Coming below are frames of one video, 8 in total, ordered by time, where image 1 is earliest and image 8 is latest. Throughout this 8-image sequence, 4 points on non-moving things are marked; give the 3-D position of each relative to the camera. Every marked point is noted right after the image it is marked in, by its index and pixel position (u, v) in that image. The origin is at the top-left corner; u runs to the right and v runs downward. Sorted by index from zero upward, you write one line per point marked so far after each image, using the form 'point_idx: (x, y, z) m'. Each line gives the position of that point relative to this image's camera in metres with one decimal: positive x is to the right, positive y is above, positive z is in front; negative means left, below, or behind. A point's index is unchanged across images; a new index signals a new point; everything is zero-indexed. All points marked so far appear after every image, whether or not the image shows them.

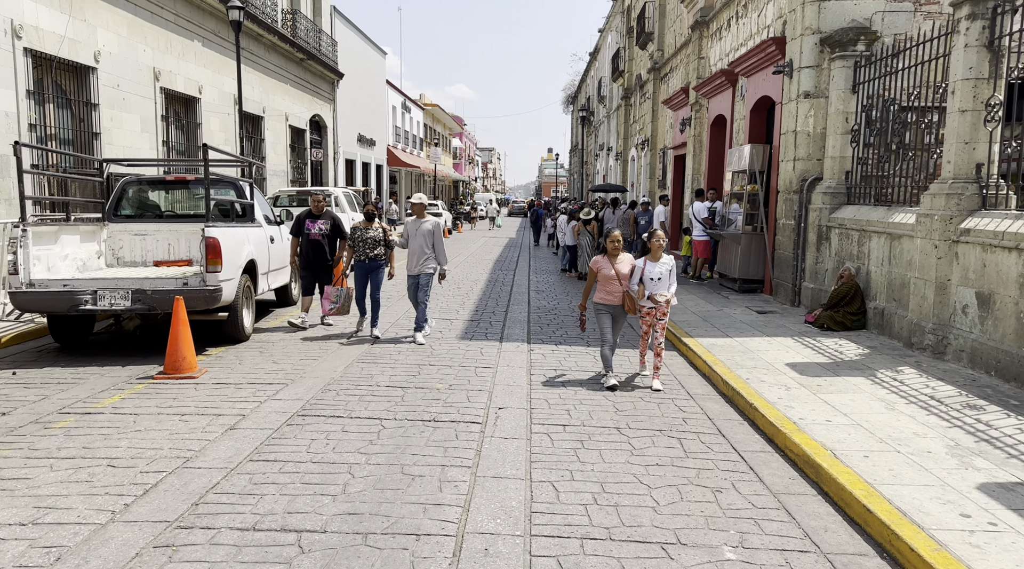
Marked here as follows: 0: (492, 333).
0: (-0.3, -0.6, +9.4) m
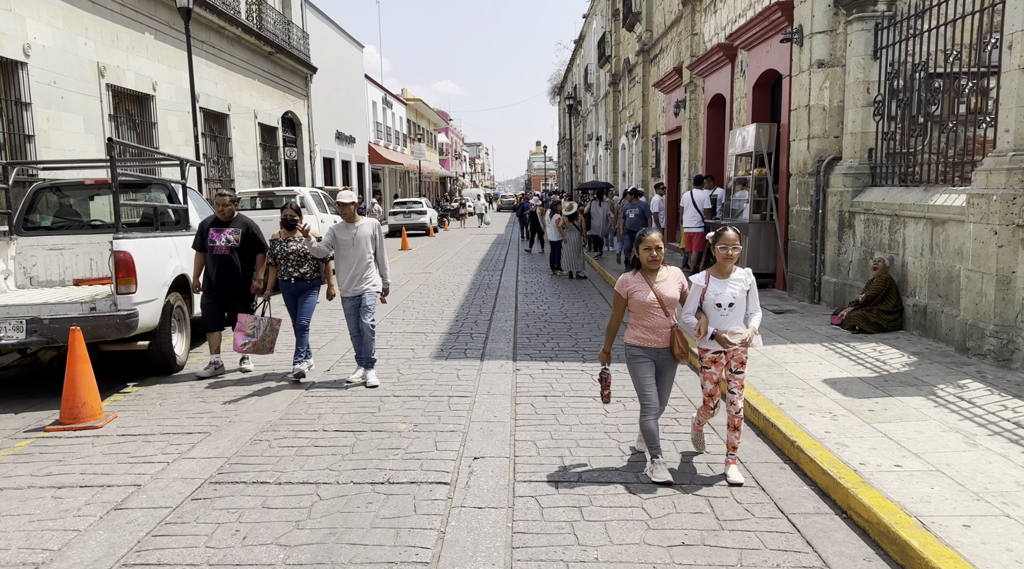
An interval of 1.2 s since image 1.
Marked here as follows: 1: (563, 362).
0: (-0.4, -0.7, +8.1) m
1: (+0.5, -0.8, +7.6) m
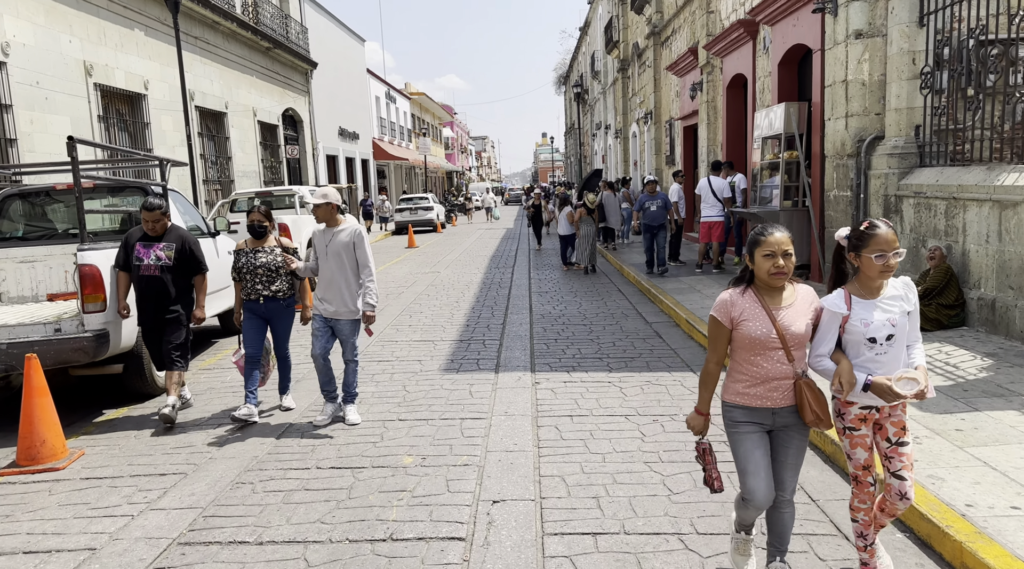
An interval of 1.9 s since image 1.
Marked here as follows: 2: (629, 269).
0: (-0.3, -0.7, +7.4) m
1: (+0.7, -0.8, +6.8) m
2: (+2.1, +0.3, +13.8) m
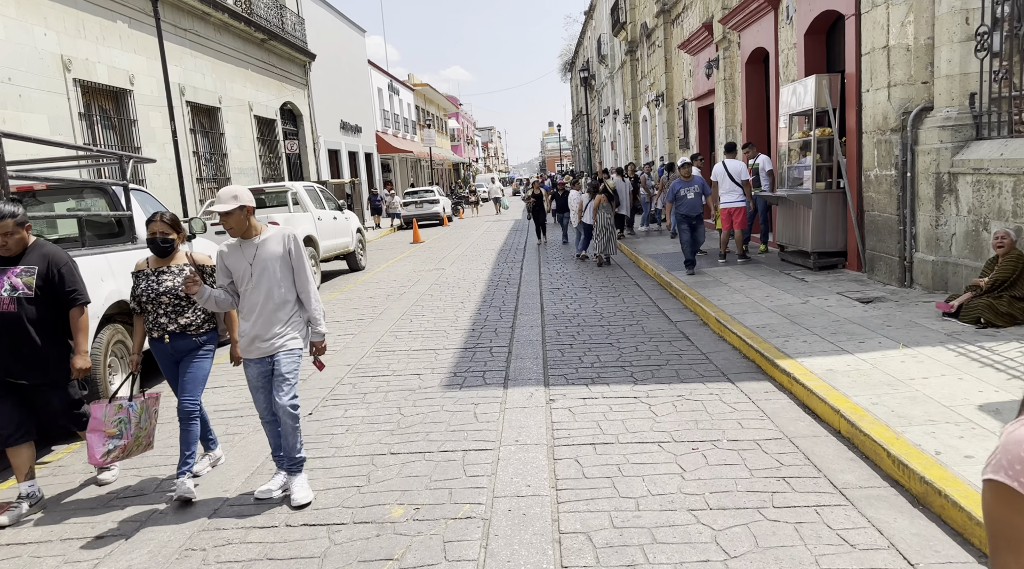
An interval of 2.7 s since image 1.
0: (-0.2, -0.7, +6.5) m
1: (+0.7, -0.8, +5.9) m
2: (+2.3, +0.4, +12.9) m
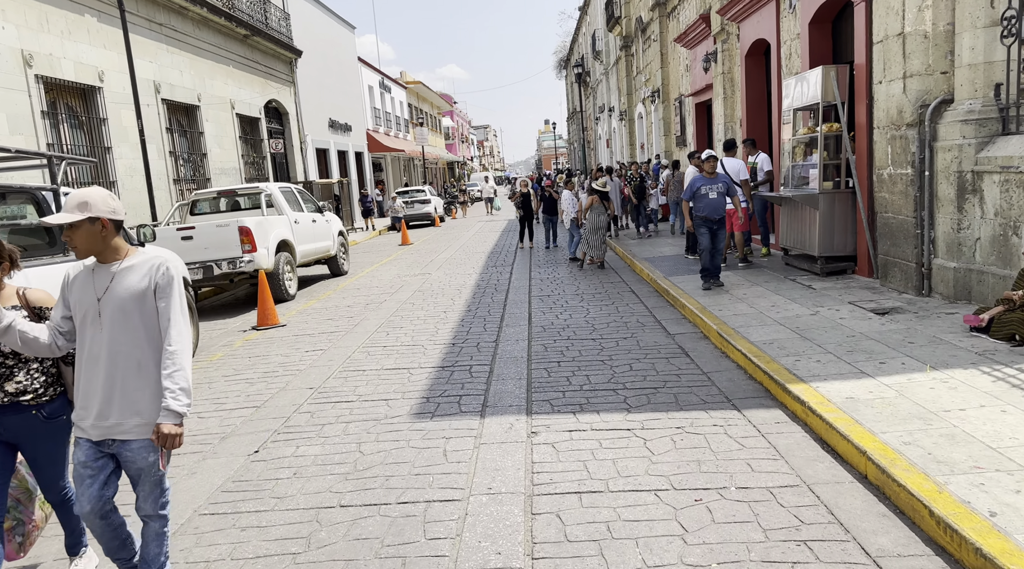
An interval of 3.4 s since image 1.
0: (-0.3, -0.8, +5.9) m
1: (+0.6, -0.9, +5.3) m
2: (+2.1, +0.3, +12.3) m
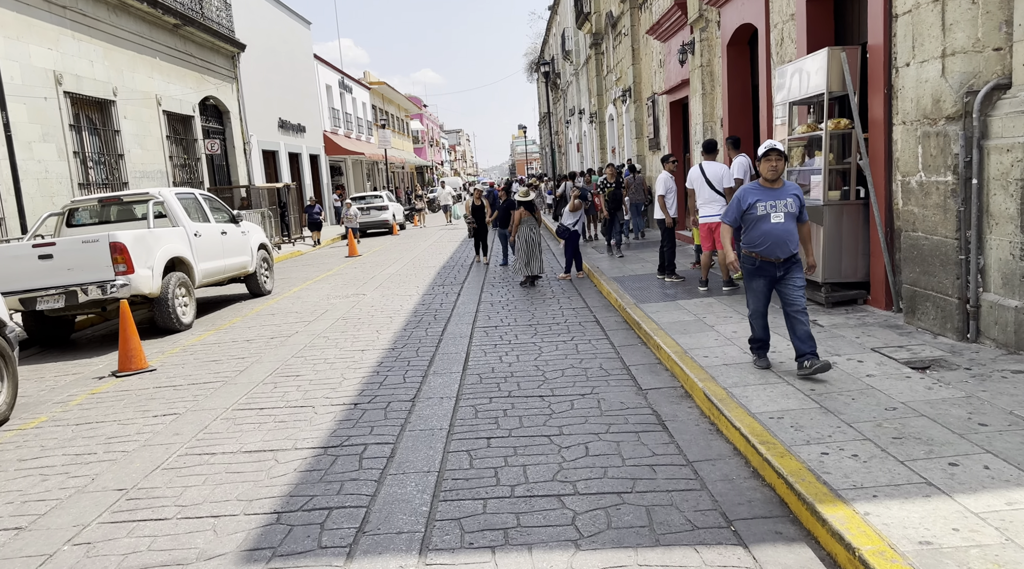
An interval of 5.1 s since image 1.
0: (-0.9, -1.1, +4.0) m
1: (+0.1, -1.2, +3.4) m
2: (+1.3, 0.0, +10.4) m
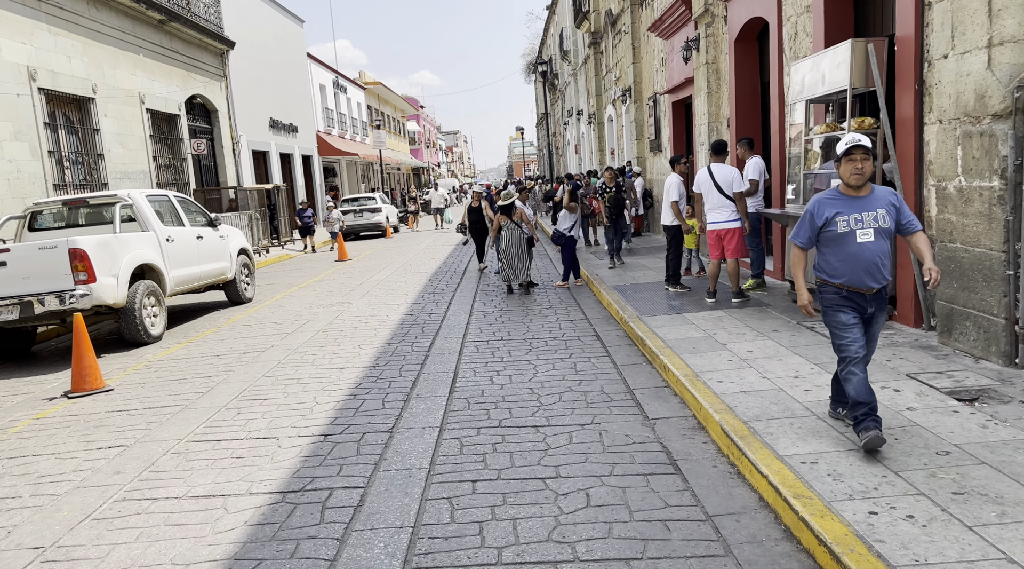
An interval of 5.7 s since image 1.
0: (-0.9, -1.2, +3.3) m
1: (0.0, -1.3, +2.7) m
2: (+1.2, -0.1, +9.8) m
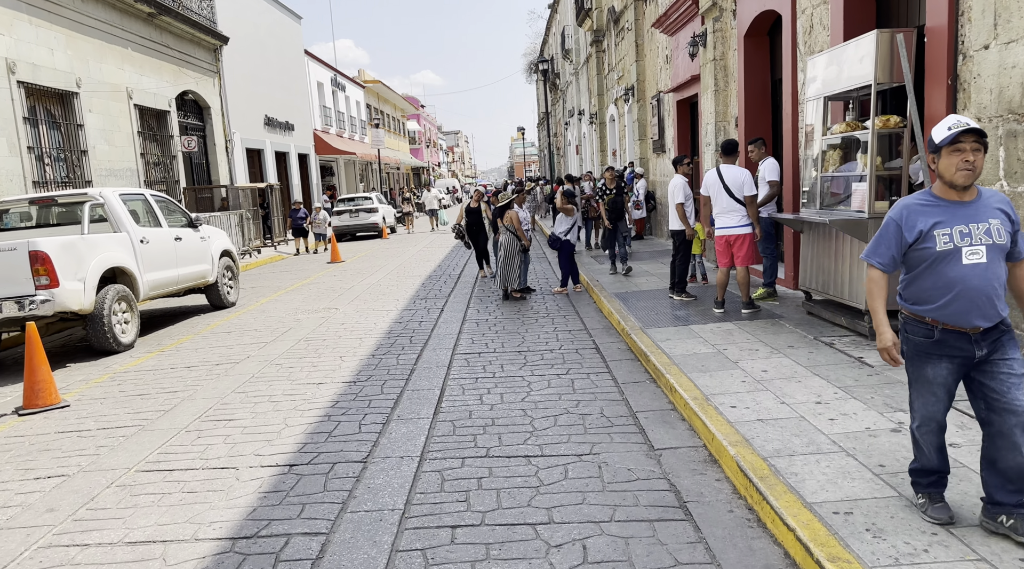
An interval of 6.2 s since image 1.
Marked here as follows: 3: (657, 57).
0: (-1.0, -1.3, +2.7) m
1: (0.0, -1.4, +2.2) m
2: (+1.2, -0.2, +9.2) m
3: (+3.0, +4.6, +15.8) m
